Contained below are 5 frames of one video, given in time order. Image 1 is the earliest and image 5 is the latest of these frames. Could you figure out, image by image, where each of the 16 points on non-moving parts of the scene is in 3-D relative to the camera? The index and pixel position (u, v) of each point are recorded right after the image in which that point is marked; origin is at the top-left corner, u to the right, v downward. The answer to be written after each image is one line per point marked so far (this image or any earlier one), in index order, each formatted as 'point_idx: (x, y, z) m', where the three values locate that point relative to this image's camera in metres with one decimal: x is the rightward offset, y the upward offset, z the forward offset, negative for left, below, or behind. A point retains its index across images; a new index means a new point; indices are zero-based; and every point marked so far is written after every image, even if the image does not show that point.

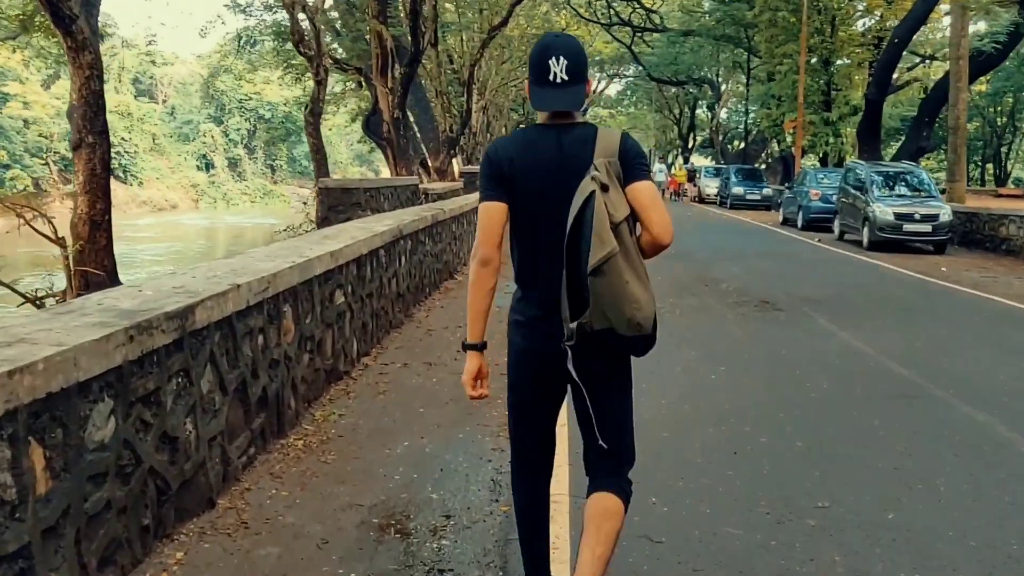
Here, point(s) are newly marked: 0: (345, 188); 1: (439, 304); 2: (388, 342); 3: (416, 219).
0: (-2.4, +1.4, +14.6) m
1: (-0.8, -0.2, +11.6) m
2: (-1.1, -0.5, +9.0) m
3: (-1.0, +0.7, +11.0) m
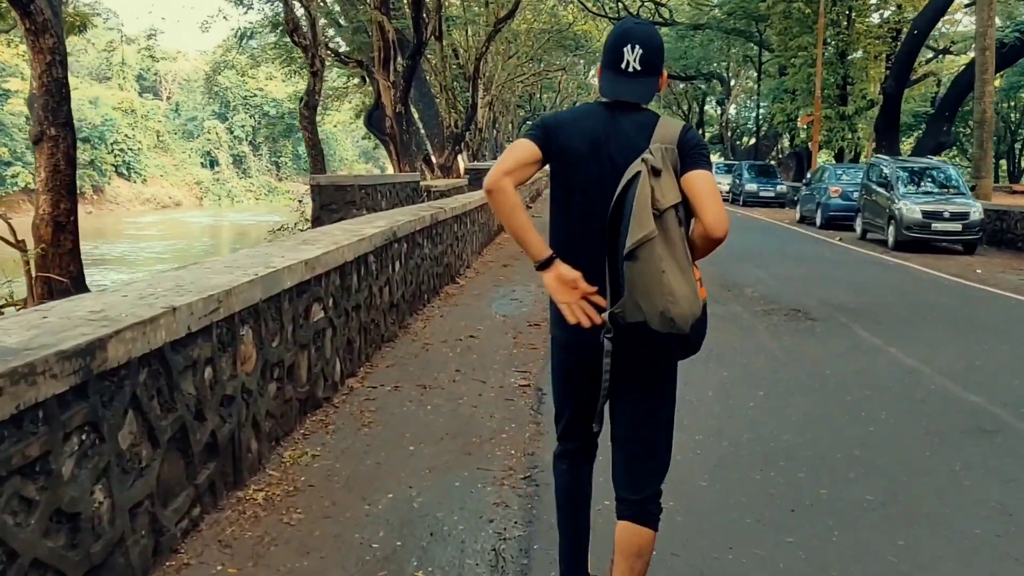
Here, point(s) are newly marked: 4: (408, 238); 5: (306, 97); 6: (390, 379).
0: (-2.3, +1.4, +13.6) m
1: (-0.7, -0.3, +10.6) m
2: (-1.0, -0.6, +8.0) m
3: (-1.0, +0.7, +9.9) m
4: (-1.0, +0.5, +9.8) m
5: (-3.8, +3.5, +18.9) m
6: (-0.9, -0.7, +7.4) m
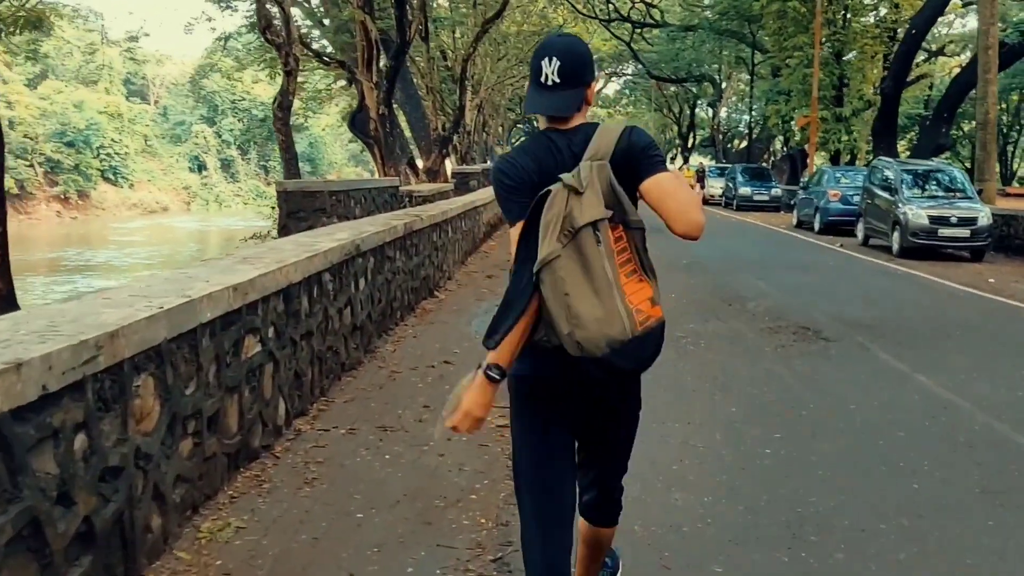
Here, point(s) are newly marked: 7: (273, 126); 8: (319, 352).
0: (-2.5, +1.2, +12.6) m
1: (-0.9, -0.4, +9.6) m
2: (-1.2, -0.7, +7.0) m
3: (-1.1, +0.5, +8.9) m
4: (-1.2, +0.3, +8.8) m
5: (-4.1, +3.3, +17.9) m
6: (-1.0, -0.8, +6.4) m
7: (-4.3, +2.9, +18.3) m
8: (-1.3, -0.4, +6.8) m
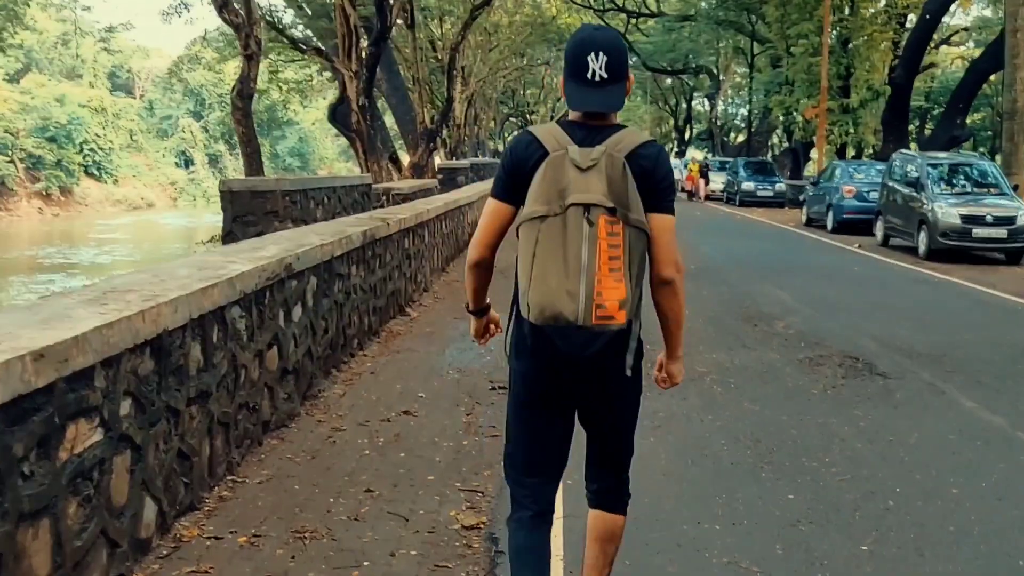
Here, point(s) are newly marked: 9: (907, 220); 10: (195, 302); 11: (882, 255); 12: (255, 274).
0: (-2.6, +1.0, +10.7) m
1: (-1.1, -0.6, +7.8) m
2: (-1.3, -0.9, +5.2) m
3: (-1.3, +0.3, +7.1) m
4: (-1.3, +0.1, +7.0) m
5: (-4.3, +3.2, +16.0) m
6: (-1.1, -1.0, +4.6) m
7: (-4.5, +2.7, +16.5) m
8: (-1.4, -0.6, +5.0) m
9: (+7.3, +1.3, +19.1) m
10: (-1.4, -0.1, +4.5) m
11: (+6.6, +0.6, +18.4) m
12: (-1.4, +0.1, +5.4) m
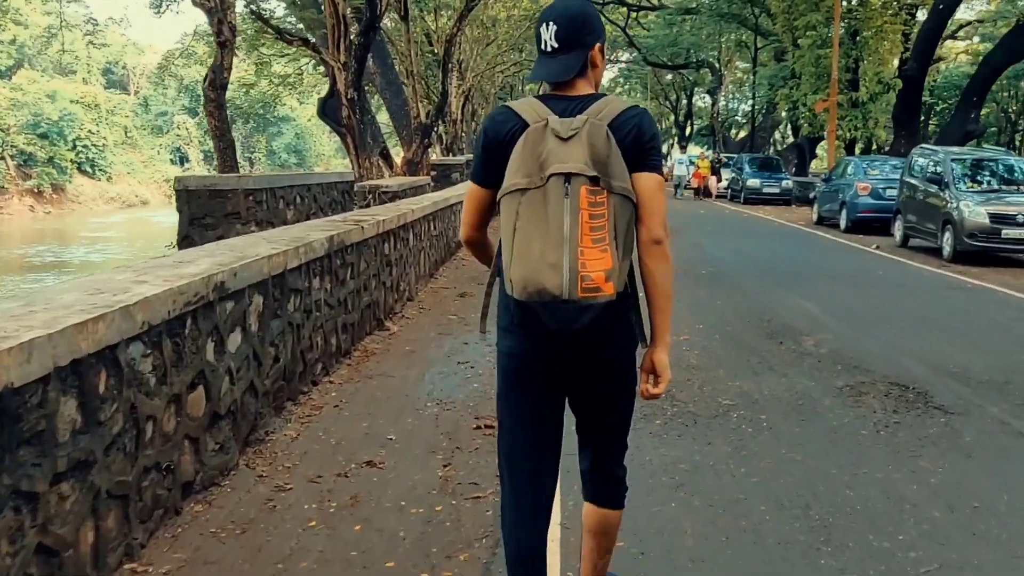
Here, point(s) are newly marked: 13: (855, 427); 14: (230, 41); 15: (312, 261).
0: (-2.7, +0.9, +9.5) m
1: (-1.1, -0.7, +6.6) m
2: (-1.4, -1.0, +4.0) m
3: (-1.3, +0.2, +5.9) m
4: (-1.4, 0.0, +5.8) m
5: (-4.3, +3.1, +14.8) m
6: (-1.2, -1.1, +3.4) m
7: (-4.6, +2.7, +15.3) m
8: (-1.5, -0.7, +3.9) m
9: (+7.3, +1.2, +17.9) m
10: (-1.5, -0.2, +3.4) m
11: (+6.5, +0.5, +17.3) m
12: (-1.4, -0.1, +4.3) m
13: (+1.9, -0.8, +5.7) m
14: (-4.0, +3.5, +14.7) m
15: (-1.3, +0.2, +6.7) m
